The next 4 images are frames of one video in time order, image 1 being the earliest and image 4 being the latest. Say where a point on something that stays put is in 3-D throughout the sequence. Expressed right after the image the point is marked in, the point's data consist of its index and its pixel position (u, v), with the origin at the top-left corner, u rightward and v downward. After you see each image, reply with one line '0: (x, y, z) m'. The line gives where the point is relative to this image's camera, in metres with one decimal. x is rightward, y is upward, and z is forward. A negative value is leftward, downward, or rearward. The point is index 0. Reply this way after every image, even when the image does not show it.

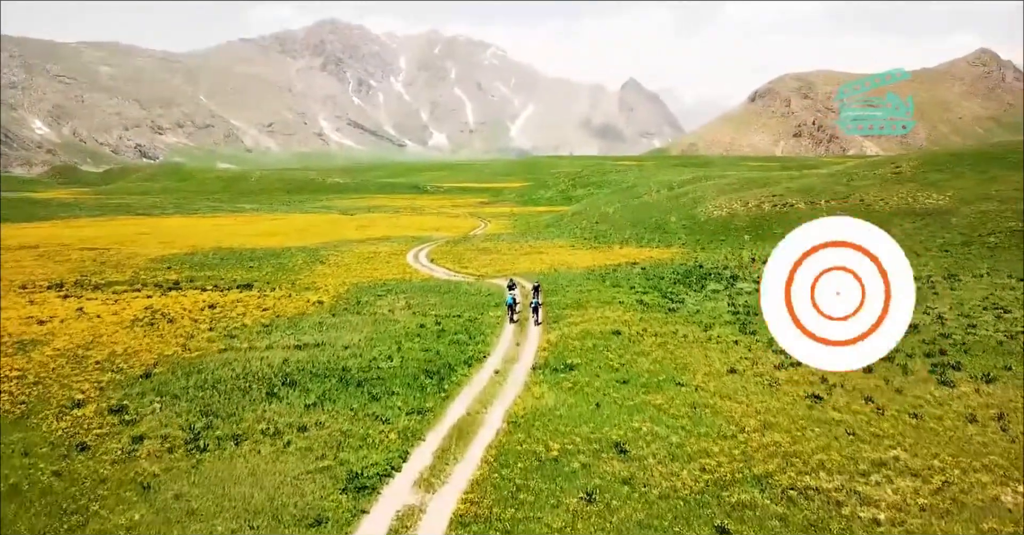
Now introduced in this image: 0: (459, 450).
0: (-1.1, -3.8, +16.6) m
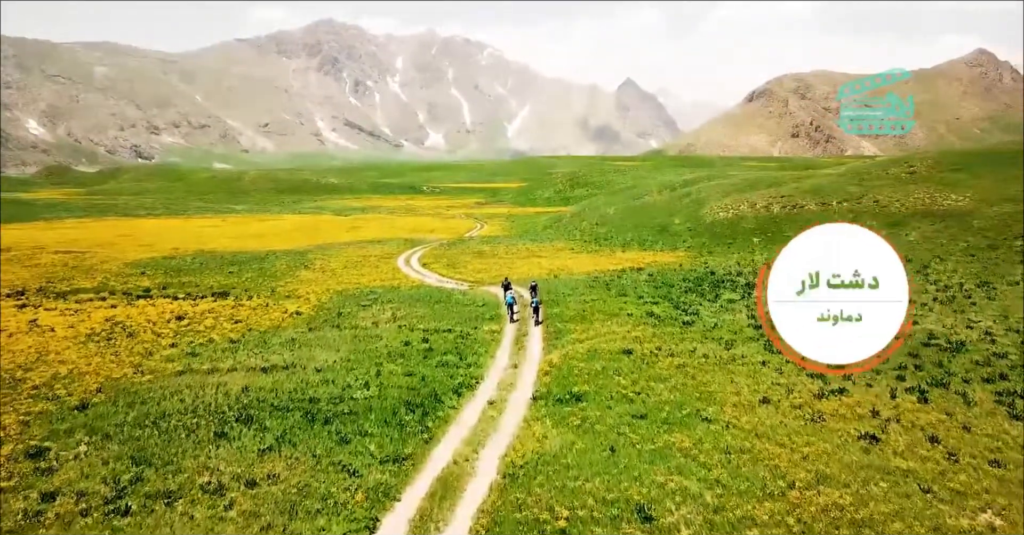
0: (-1.2, -4.1, +13.3) m
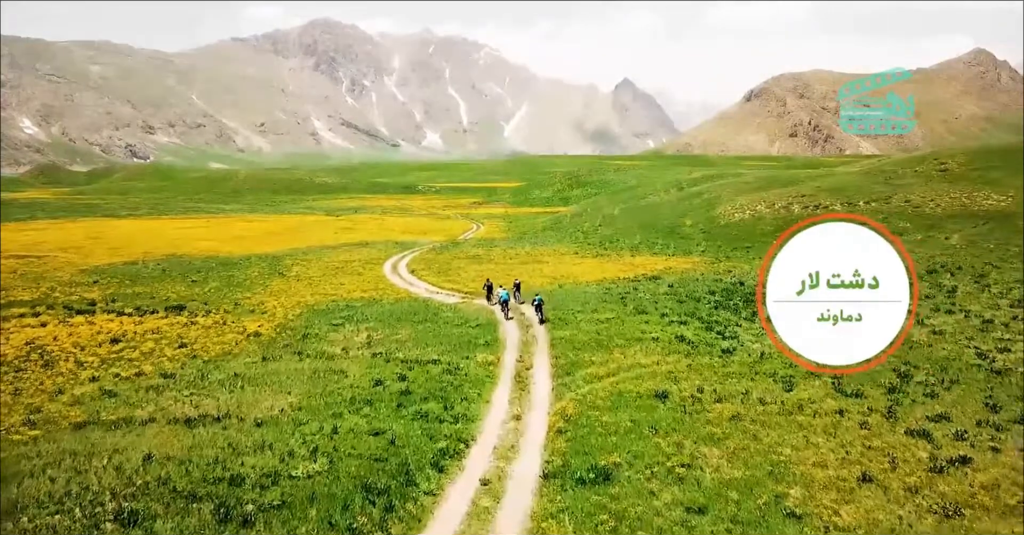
0: (-1.1, -4.6, +7.7) m
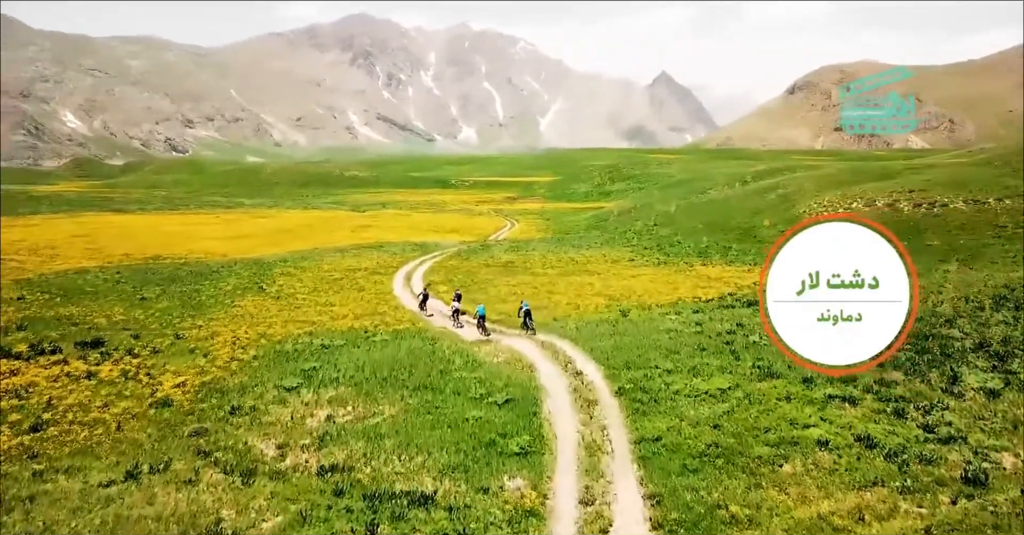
0: (-0.9, -5.5, -3.4) m
